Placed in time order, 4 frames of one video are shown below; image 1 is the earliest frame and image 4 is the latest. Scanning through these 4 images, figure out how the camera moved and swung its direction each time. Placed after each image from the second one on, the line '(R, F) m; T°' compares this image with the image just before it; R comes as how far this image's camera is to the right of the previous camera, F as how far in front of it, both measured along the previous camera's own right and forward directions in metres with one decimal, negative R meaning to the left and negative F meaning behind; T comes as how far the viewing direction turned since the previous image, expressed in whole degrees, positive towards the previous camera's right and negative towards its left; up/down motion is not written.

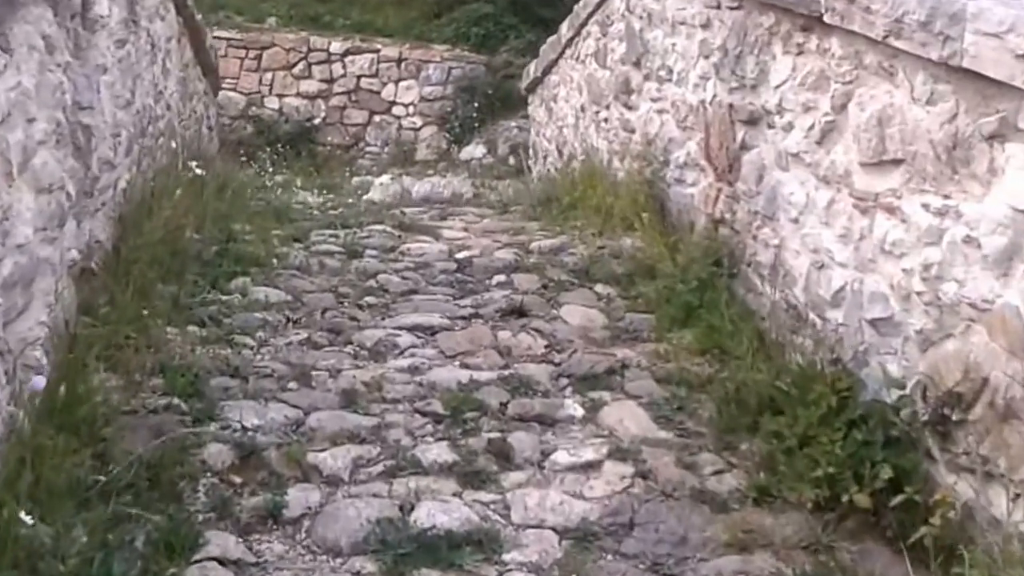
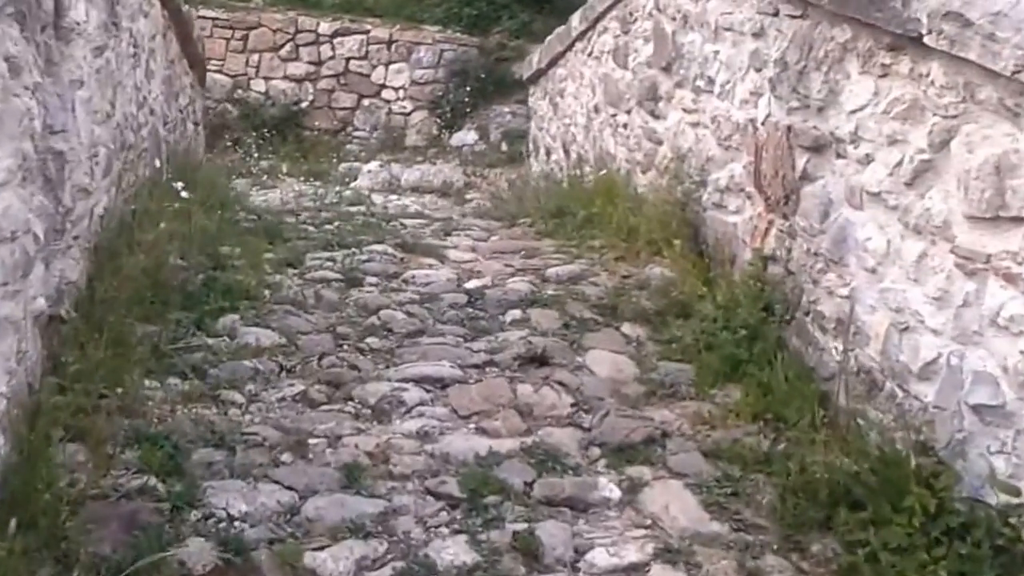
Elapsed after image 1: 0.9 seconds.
(-0.1, +0.6) m; 0°
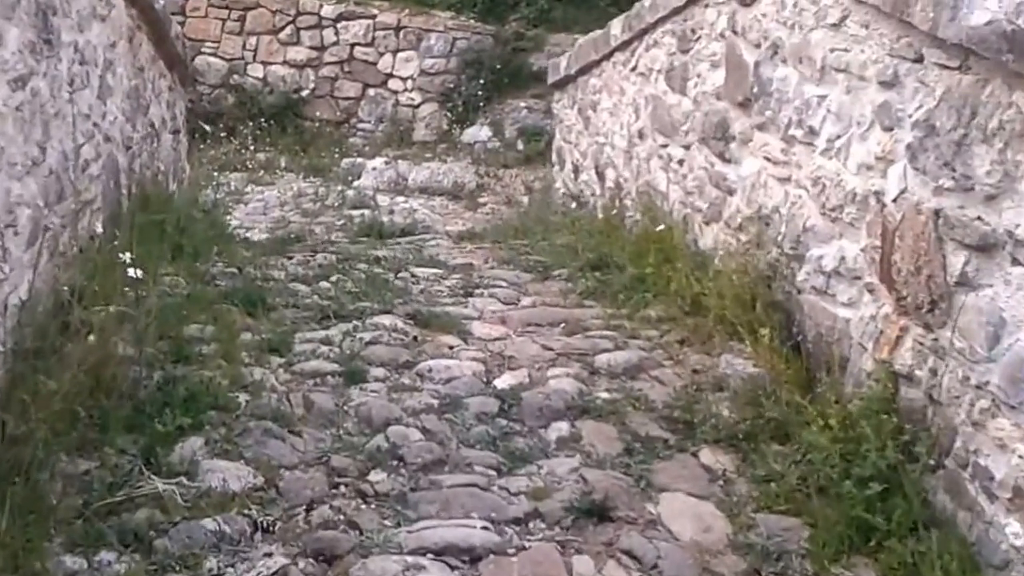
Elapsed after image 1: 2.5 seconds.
(-0.1, +1.1) m; 0°
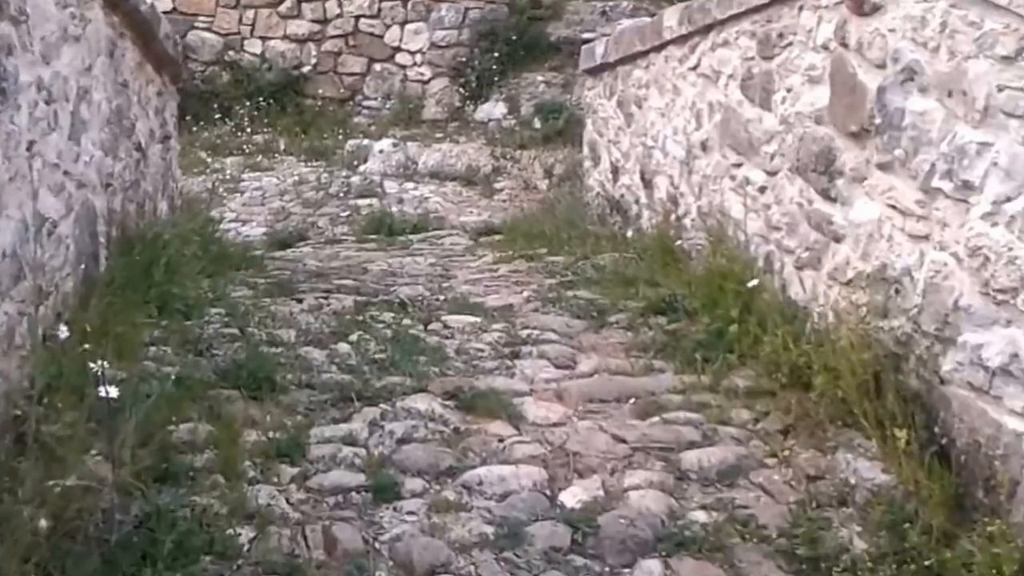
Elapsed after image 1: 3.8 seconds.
(-0.1, +0.9) m; 0°
